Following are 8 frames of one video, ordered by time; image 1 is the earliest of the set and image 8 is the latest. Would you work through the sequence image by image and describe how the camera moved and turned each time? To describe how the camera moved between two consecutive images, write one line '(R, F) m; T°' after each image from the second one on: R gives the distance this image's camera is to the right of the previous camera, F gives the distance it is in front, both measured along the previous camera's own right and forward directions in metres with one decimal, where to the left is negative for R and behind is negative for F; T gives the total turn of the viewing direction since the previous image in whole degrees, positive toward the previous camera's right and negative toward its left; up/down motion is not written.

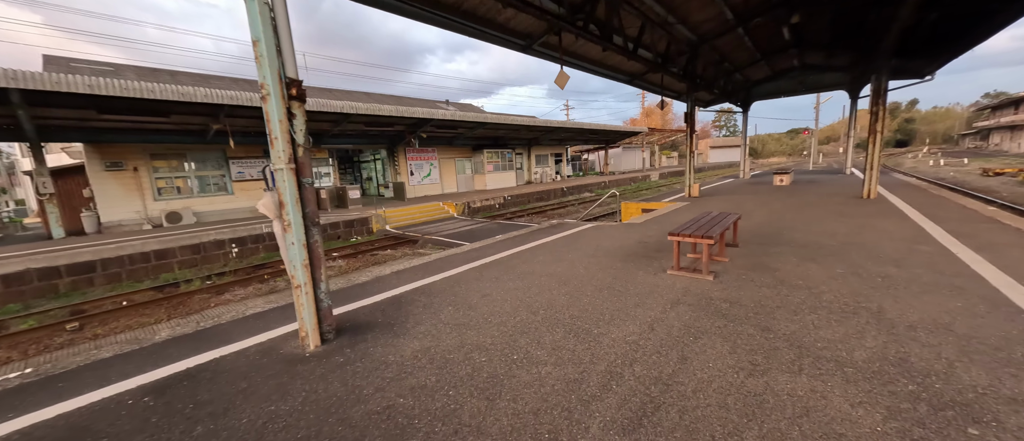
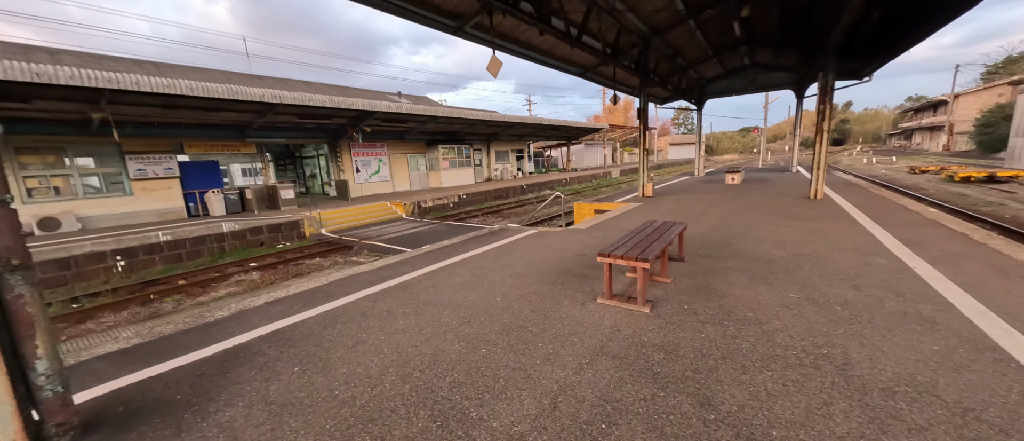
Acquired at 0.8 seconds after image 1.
(+0.6, +0.7) m; +5°
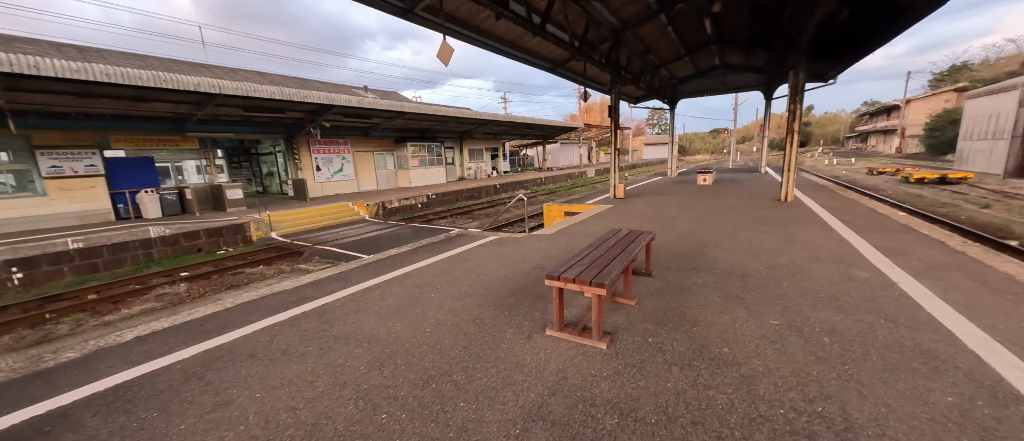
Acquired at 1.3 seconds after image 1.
(+0.3, +0.5) m; +4°
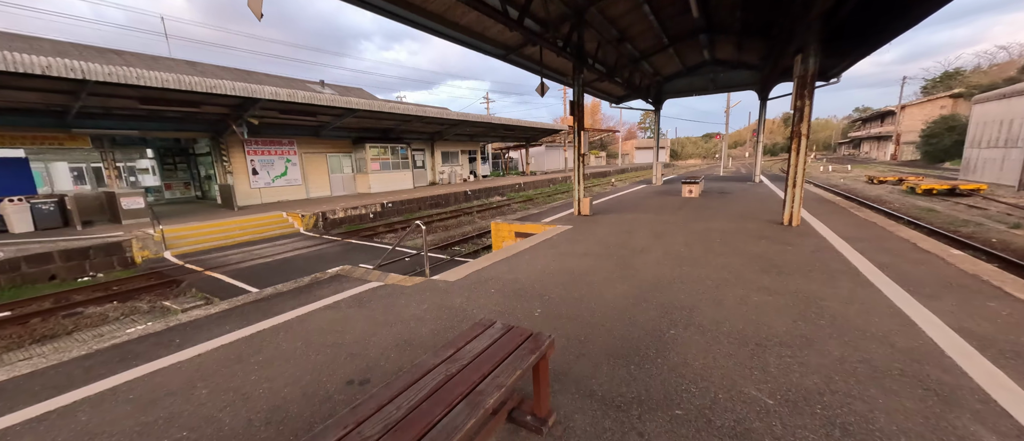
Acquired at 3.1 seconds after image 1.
(+1.1, +1.7) m; +1°
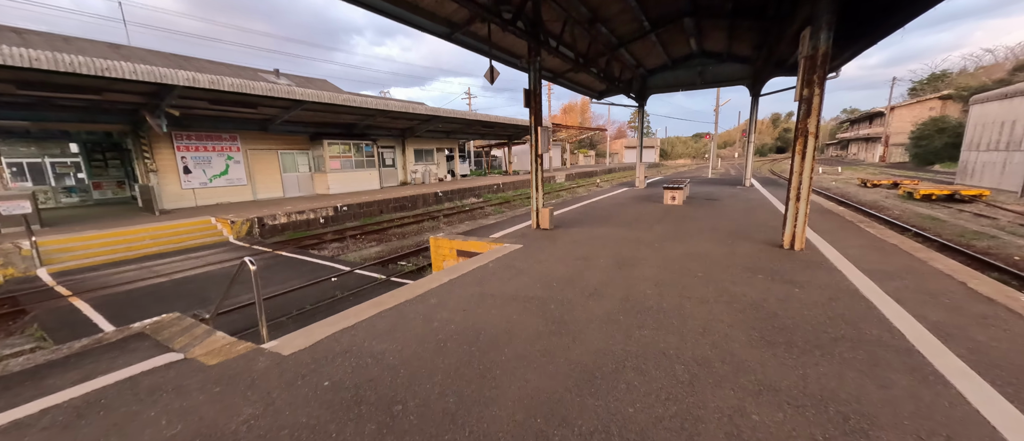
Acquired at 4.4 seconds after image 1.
(+0.8, +1.3) m; +1°
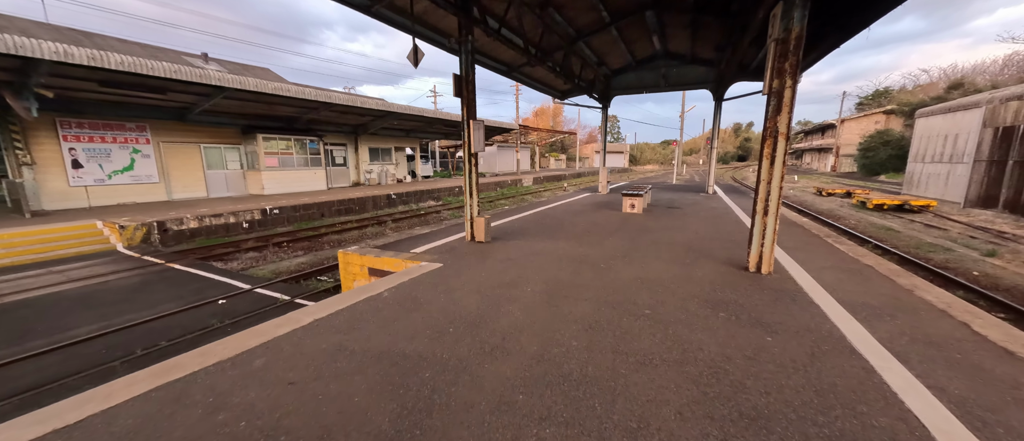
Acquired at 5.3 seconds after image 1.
(+0.7, +0.9) m; +4°
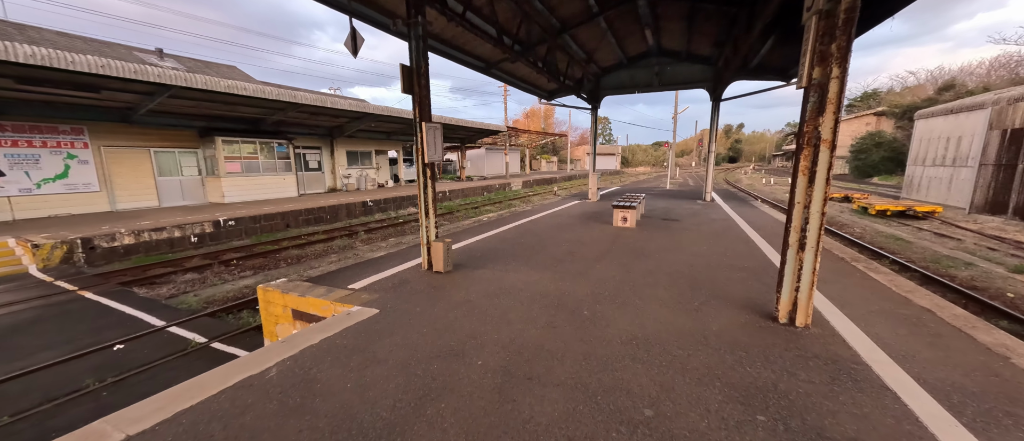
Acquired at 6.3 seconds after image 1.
(+0.3, +0.9) m; +1°
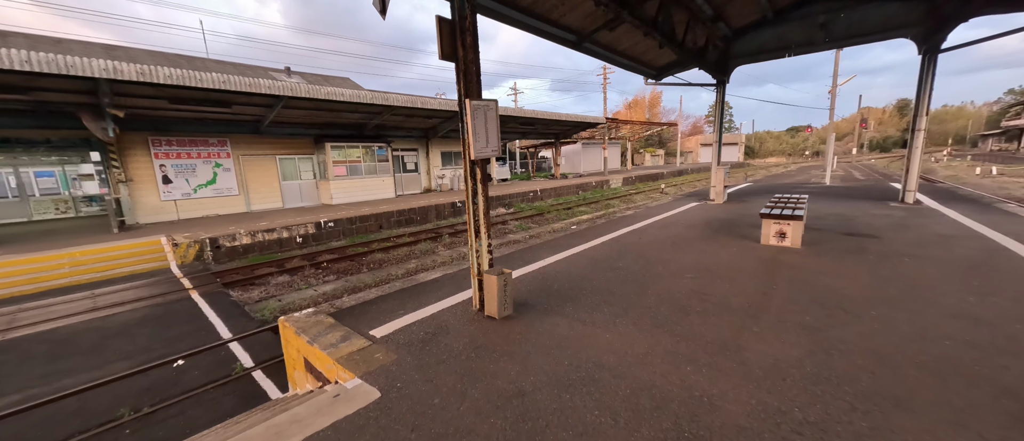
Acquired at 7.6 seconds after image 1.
(0.0, +1.4) m; -16°
